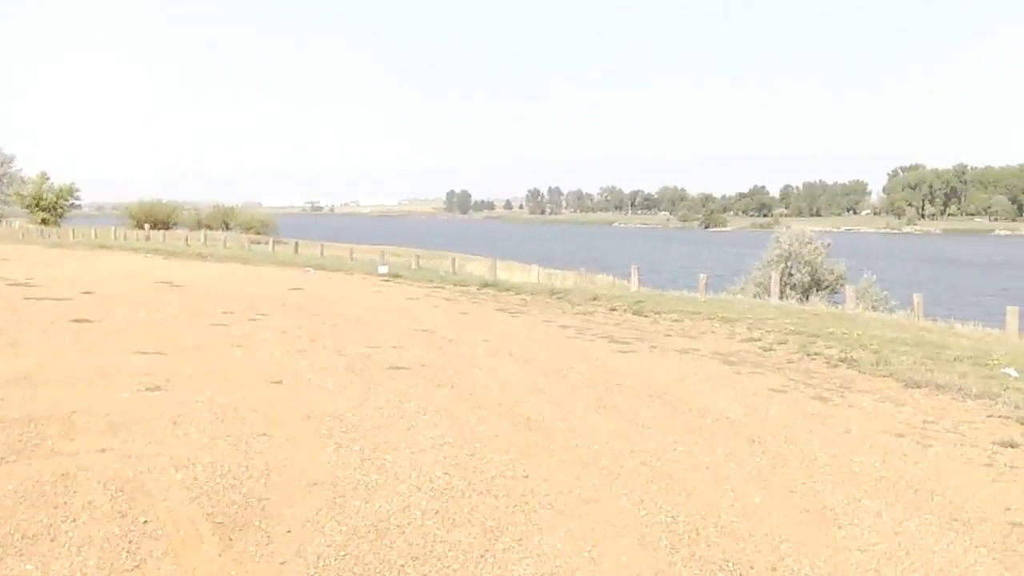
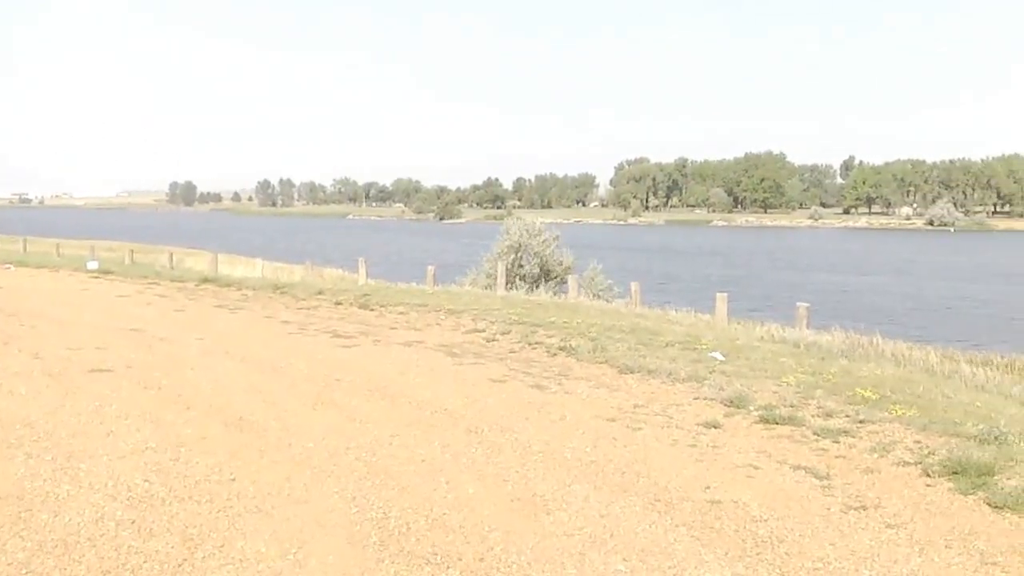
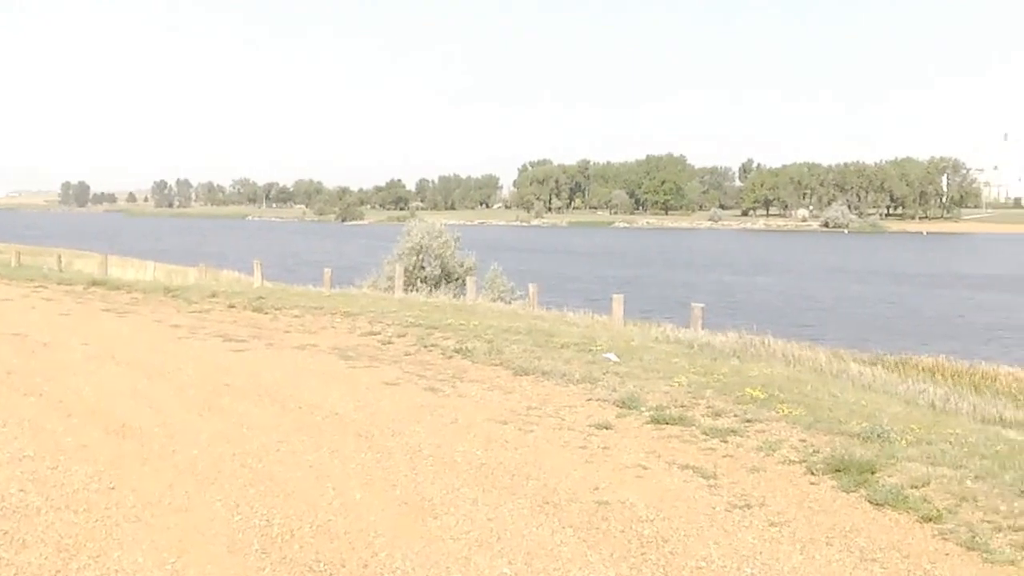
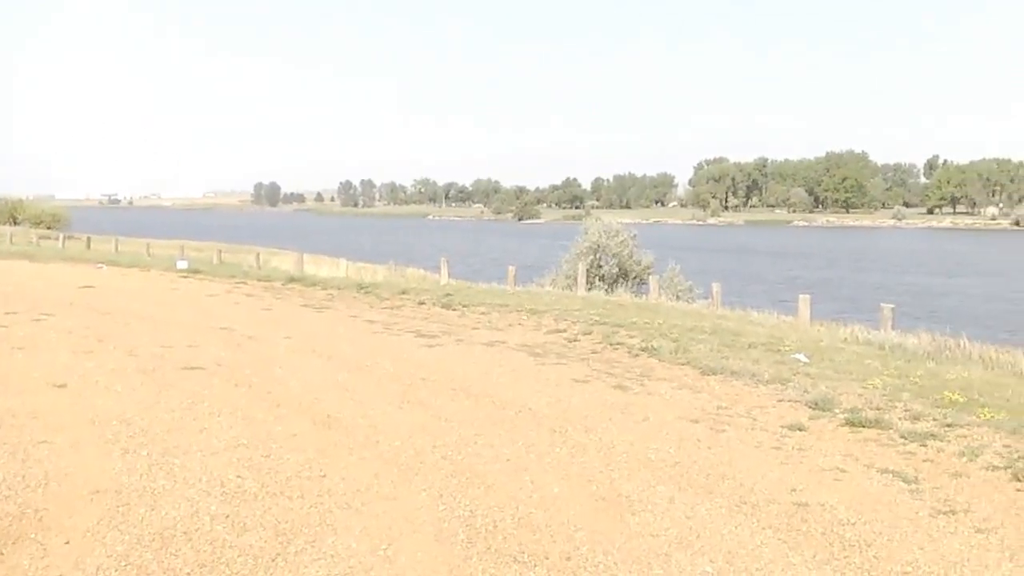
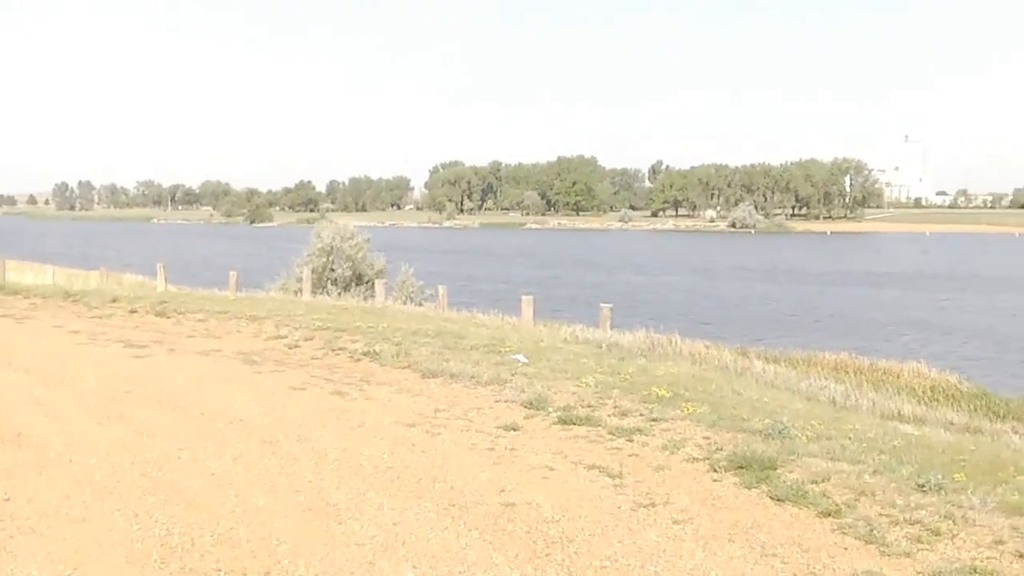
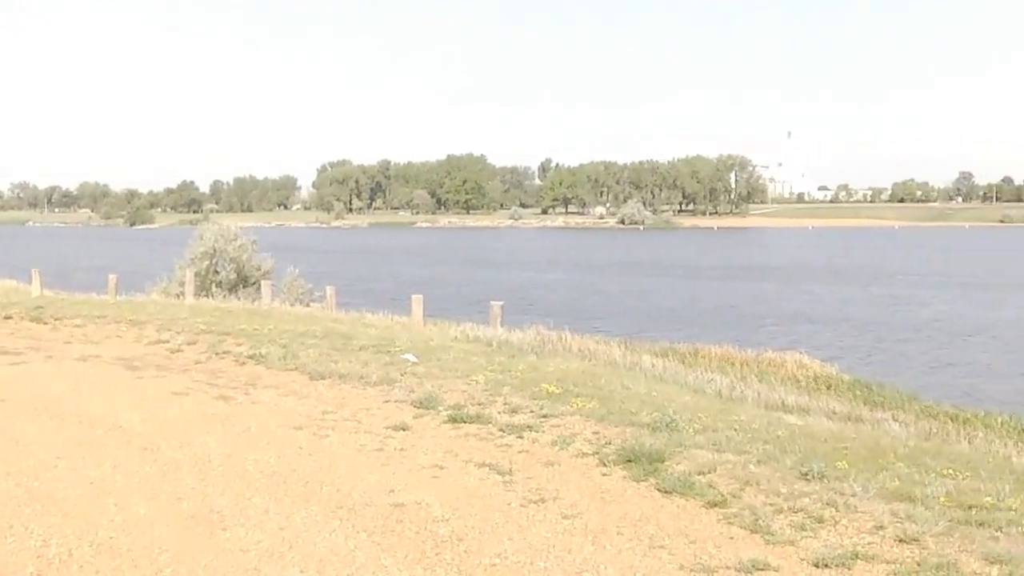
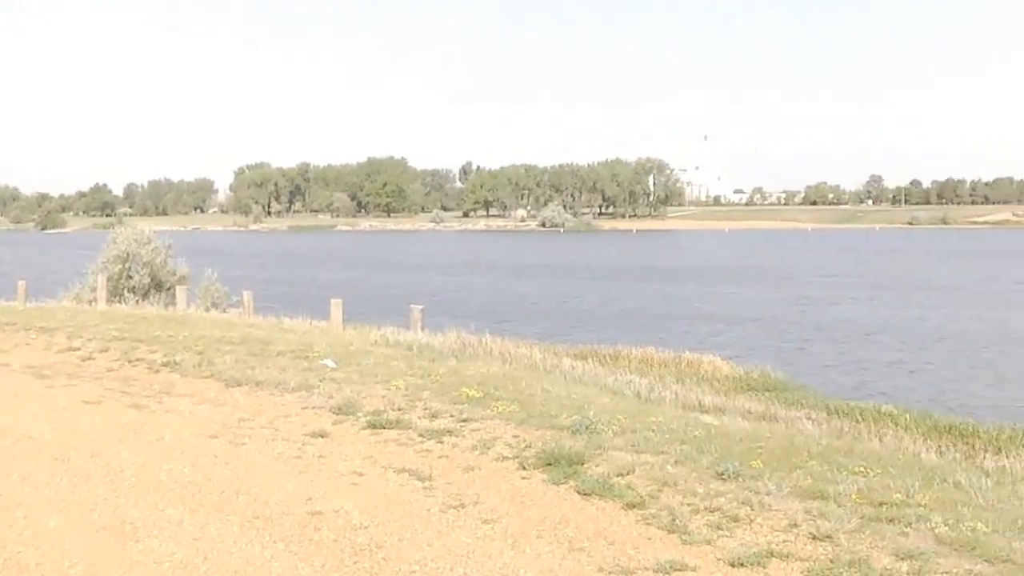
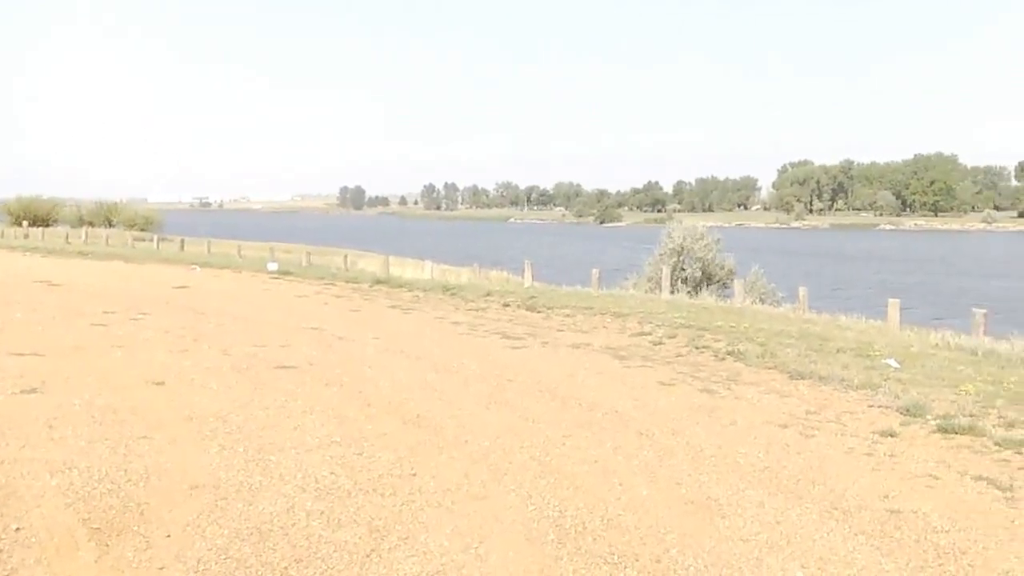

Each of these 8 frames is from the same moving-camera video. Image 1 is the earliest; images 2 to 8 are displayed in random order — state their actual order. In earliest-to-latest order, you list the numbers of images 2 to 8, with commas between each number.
8, 4, 2, 3, 5, 6, 7
